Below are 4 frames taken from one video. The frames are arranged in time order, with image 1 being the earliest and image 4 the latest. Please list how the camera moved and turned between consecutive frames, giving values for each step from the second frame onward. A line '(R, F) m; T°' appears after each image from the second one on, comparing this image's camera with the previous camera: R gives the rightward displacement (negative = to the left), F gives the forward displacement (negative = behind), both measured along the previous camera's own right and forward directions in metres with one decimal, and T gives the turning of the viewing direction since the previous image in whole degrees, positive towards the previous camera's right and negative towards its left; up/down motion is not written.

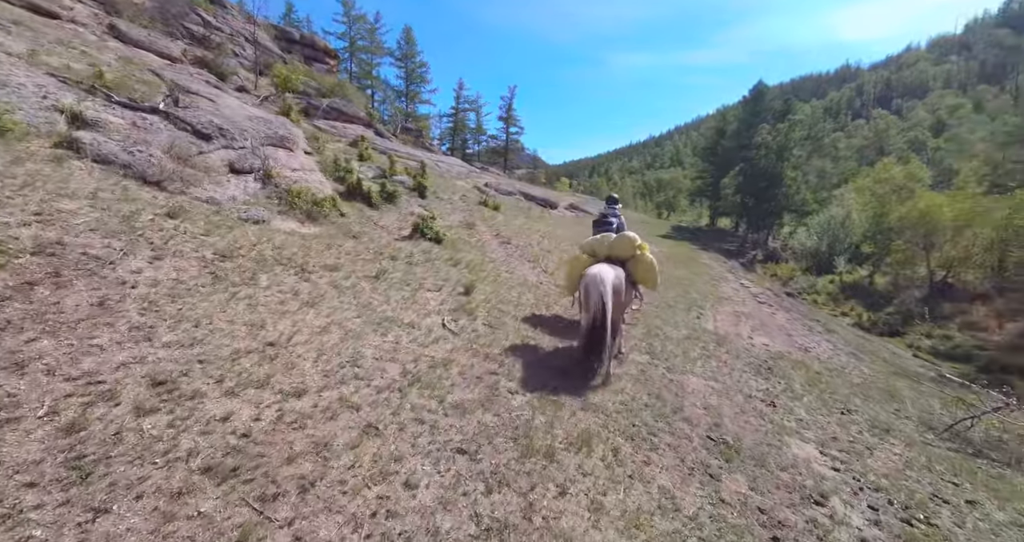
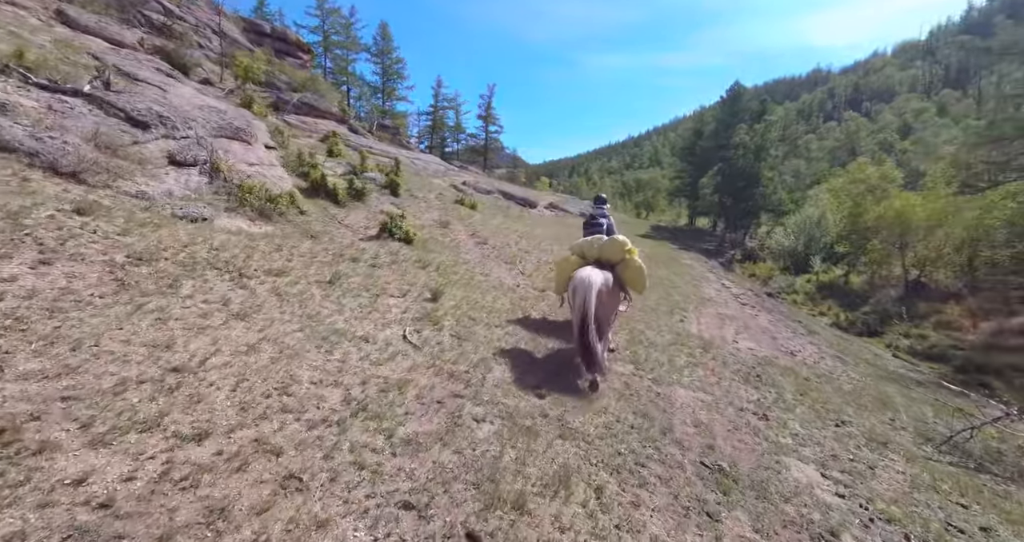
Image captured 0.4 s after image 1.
(+0.2, +0.8) m; +3°
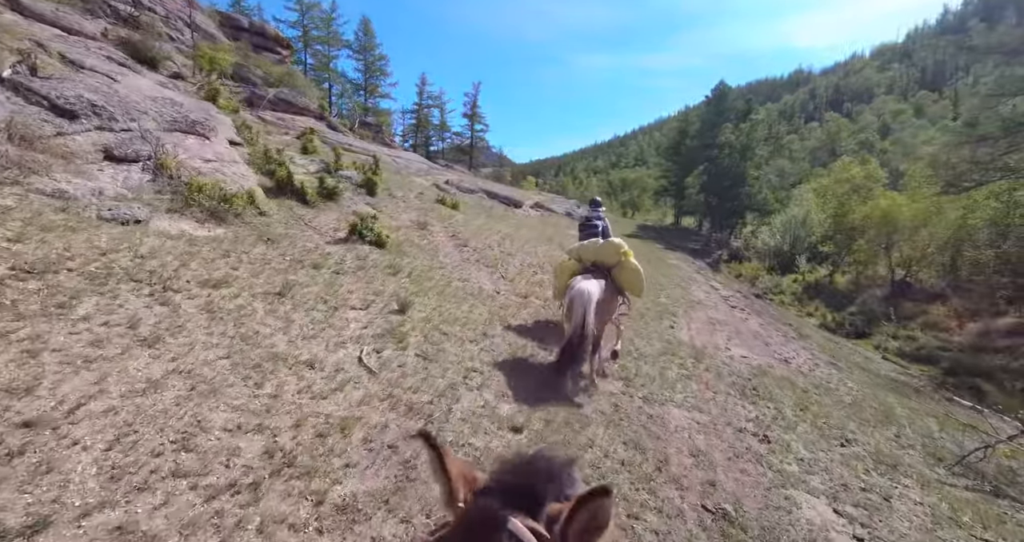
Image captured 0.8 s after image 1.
(+0.2, +0.8) m; +2°
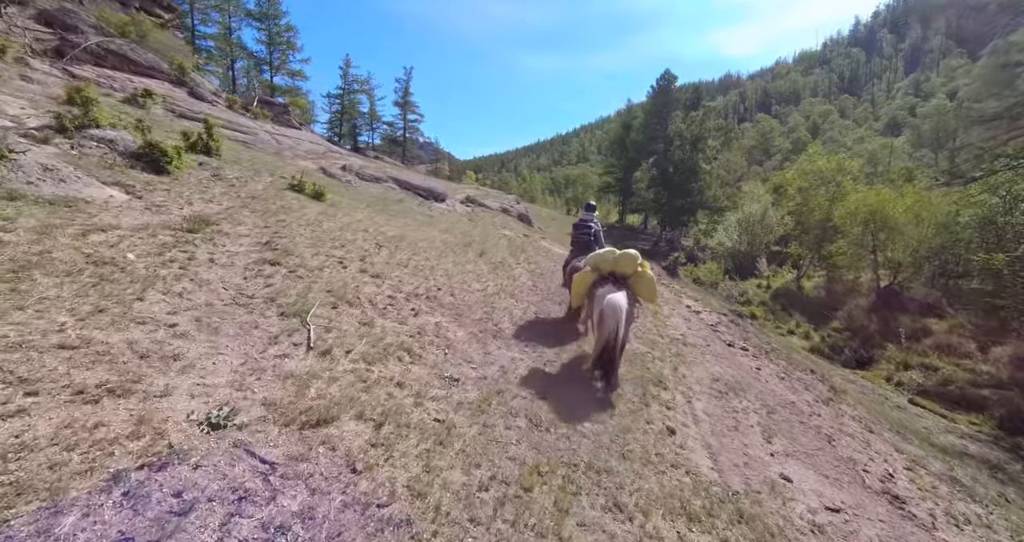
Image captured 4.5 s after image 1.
(+1.8, +6.9) m; +7°
